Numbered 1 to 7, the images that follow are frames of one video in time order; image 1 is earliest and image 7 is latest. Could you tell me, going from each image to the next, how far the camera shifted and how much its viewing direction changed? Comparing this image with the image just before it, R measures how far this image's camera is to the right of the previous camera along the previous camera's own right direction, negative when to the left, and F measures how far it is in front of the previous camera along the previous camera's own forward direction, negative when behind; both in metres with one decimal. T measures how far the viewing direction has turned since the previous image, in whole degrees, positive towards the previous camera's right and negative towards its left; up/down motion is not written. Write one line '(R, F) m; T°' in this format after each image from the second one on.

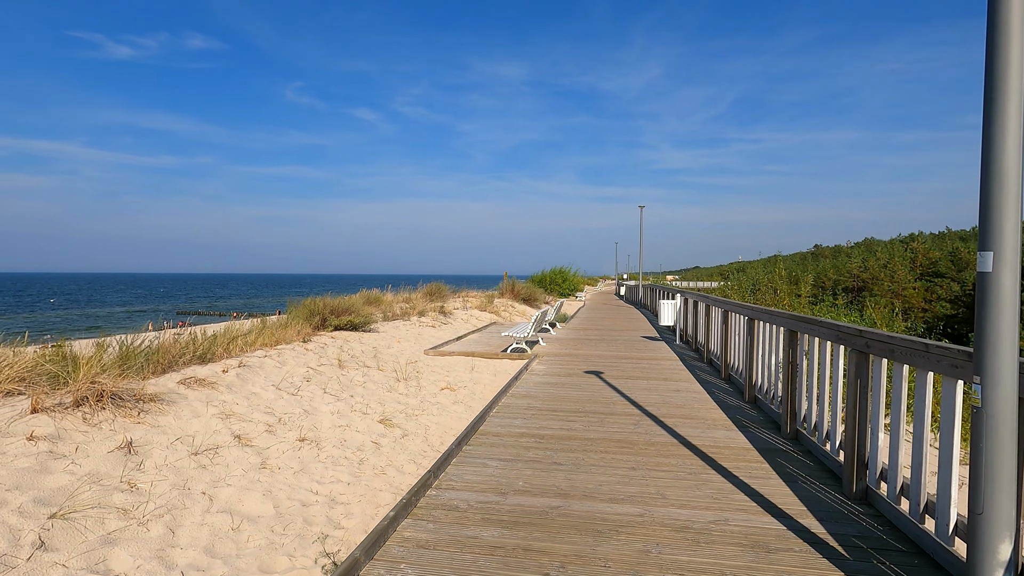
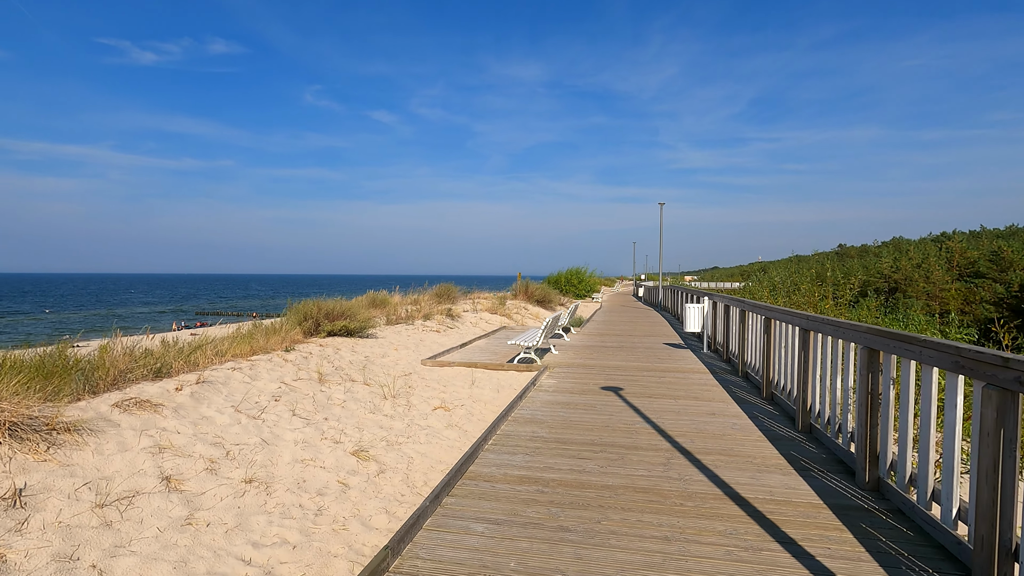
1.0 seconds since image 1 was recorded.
(+0.1, +1.0) m; -2°
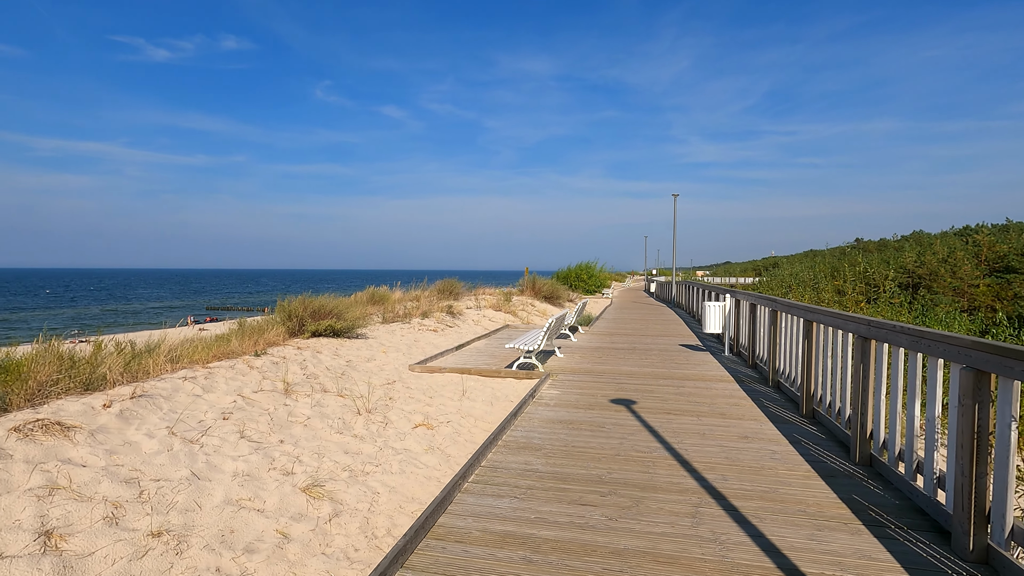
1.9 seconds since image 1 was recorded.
(+0.2, +0.9) m; -1°
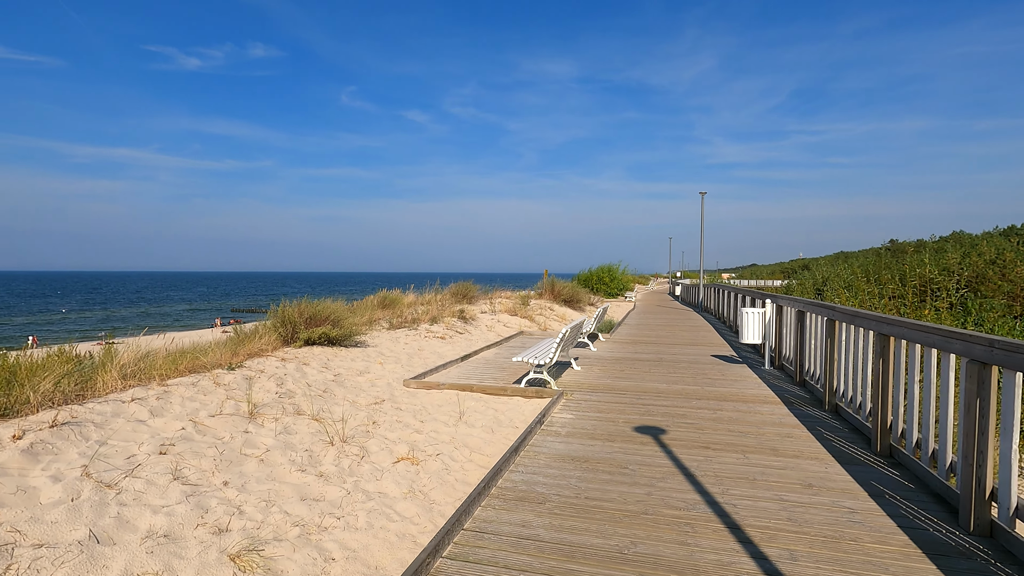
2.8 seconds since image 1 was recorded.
(+0.2, +0.9) m; -2°
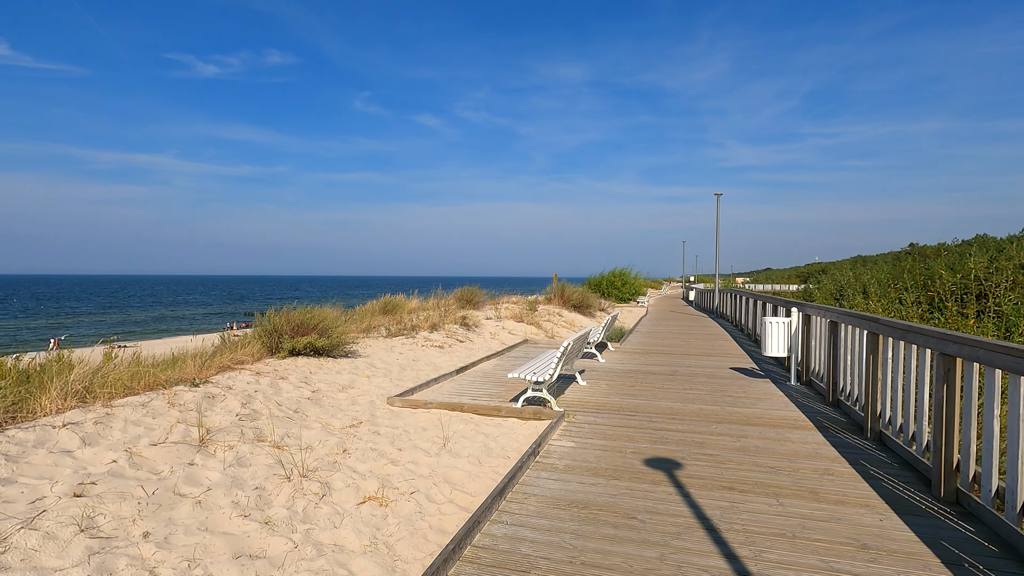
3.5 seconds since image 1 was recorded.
(+0.2, +0.7) m; -1°
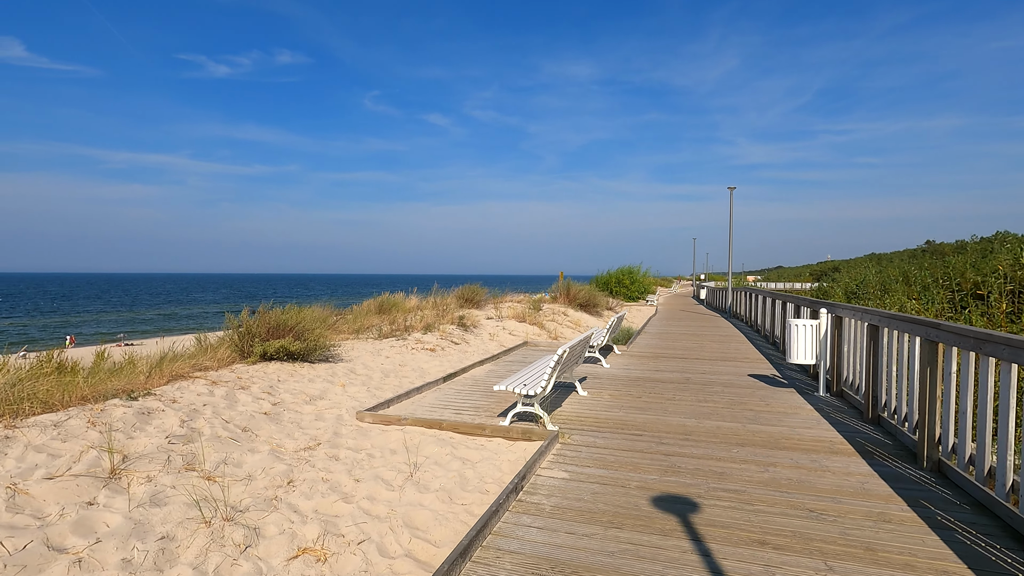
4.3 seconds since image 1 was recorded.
(+0.2, +0.8) m; -1°
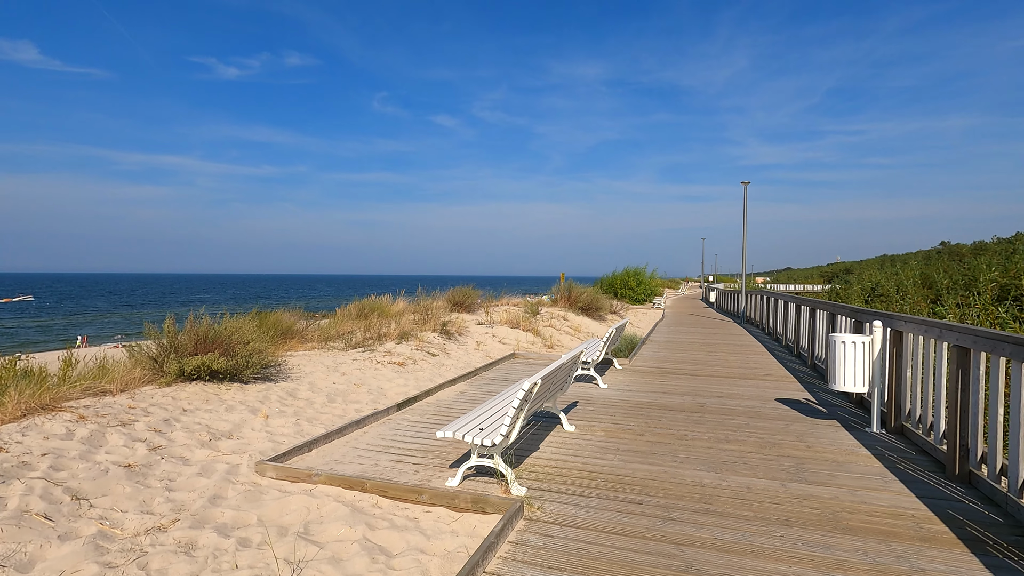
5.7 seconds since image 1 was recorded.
(+0.4, +1.4) m; -1°
